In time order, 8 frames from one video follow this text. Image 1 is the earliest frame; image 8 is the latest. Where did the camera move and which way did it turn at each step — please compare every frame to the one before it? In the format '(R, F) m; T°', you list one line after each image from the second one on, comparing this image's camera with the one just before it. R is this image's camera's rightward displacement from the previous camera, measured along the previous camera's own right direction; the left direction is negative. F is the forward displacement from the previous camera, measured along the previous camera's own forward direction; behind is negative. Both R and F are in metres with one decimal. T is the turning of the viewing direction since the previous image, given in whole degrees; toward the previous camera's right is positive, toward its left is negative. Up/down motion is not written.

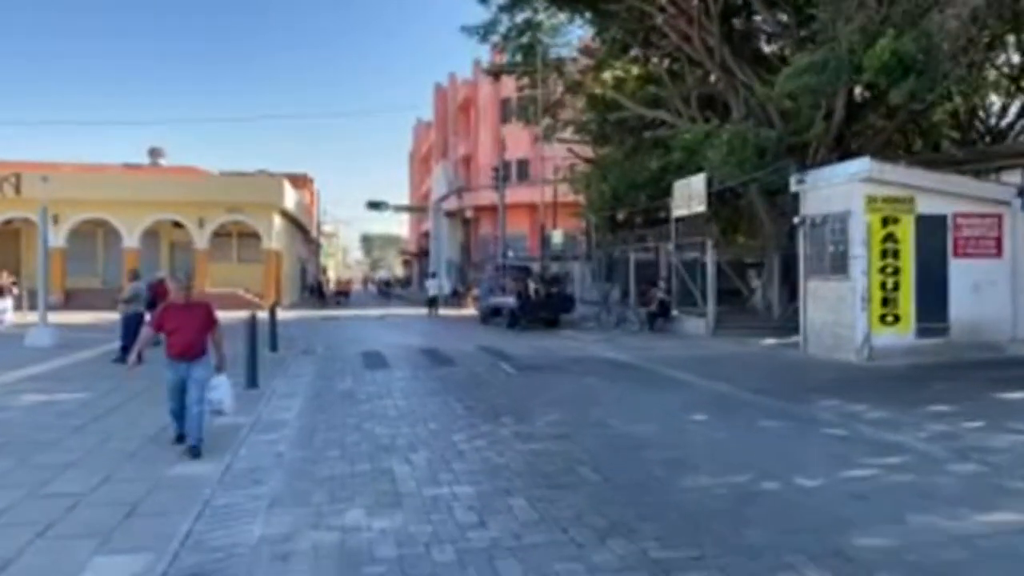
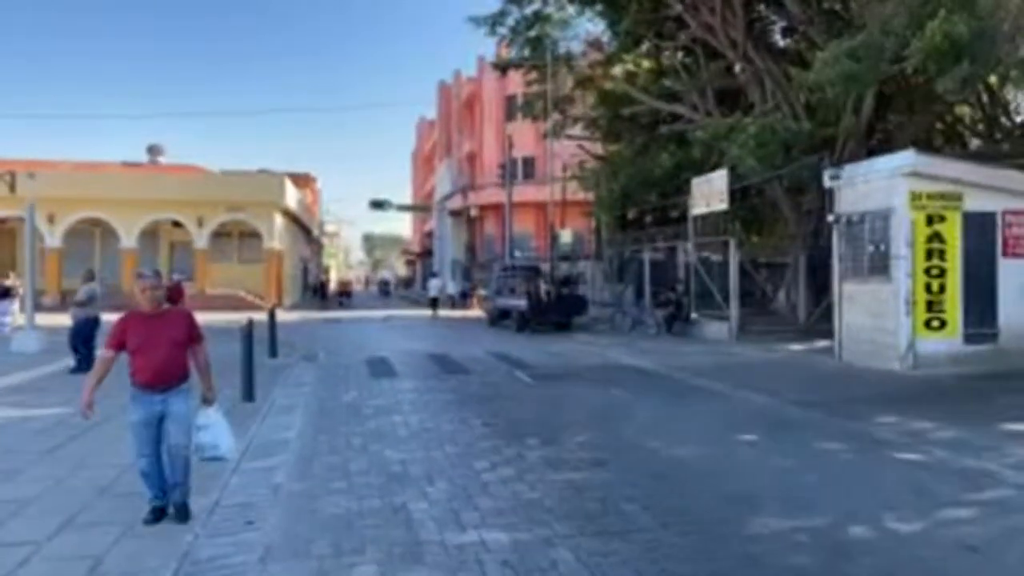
(-0.4, +1.3) m; 0°
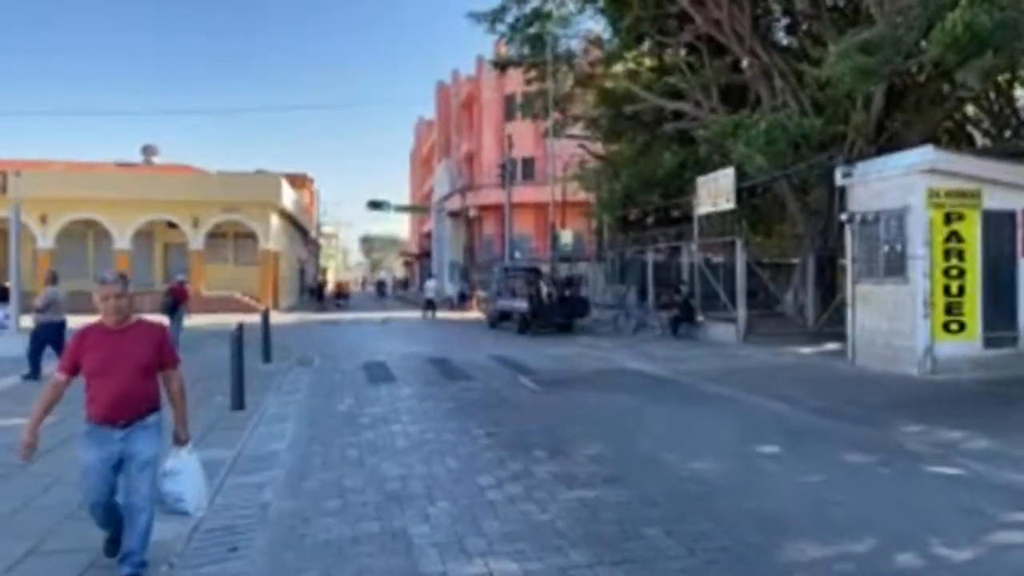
(-0.1, +0.7) m; 0°
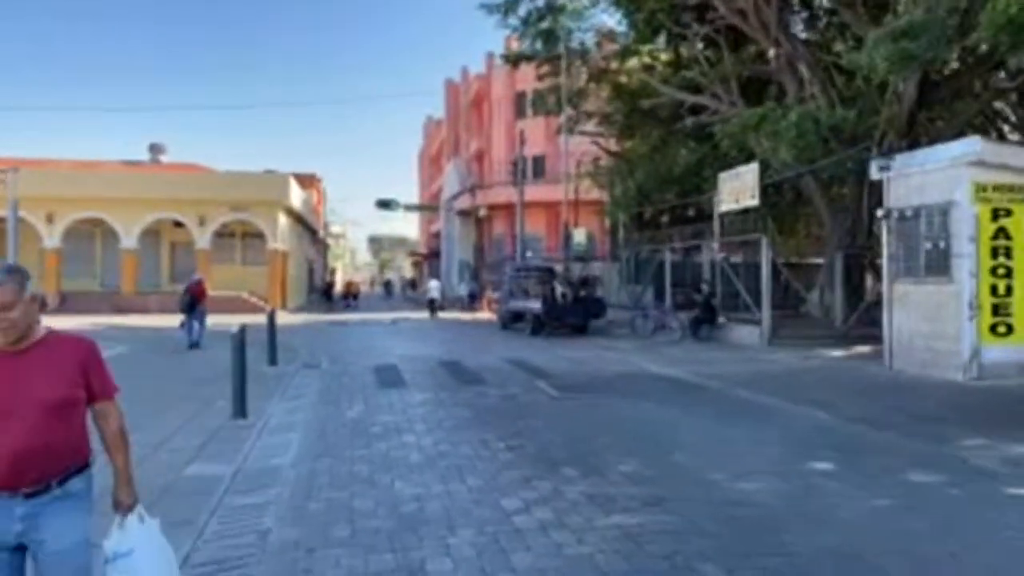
(-0.2, +0.9) m; -1°
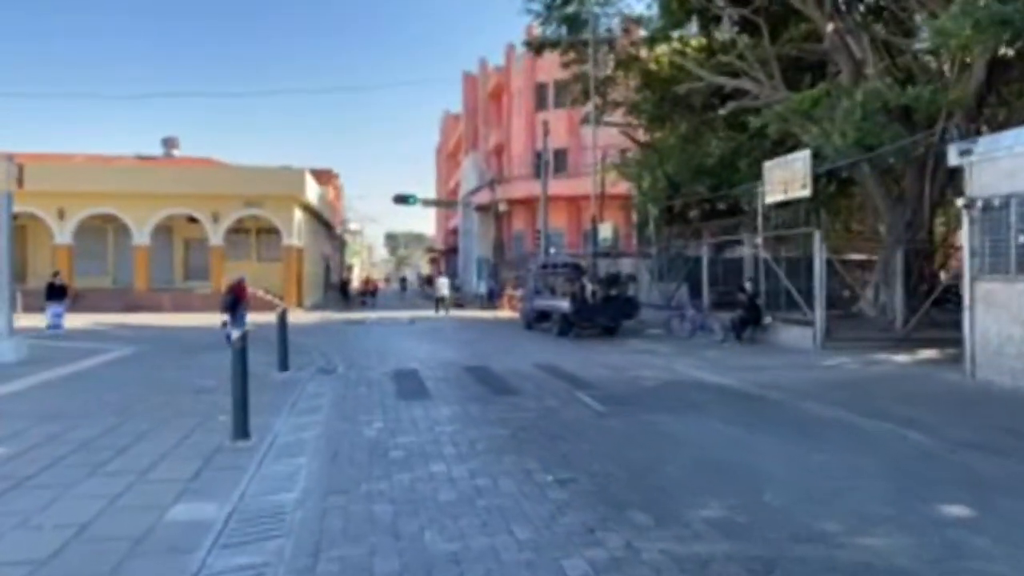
(-0.4, +1.8) m; -1°
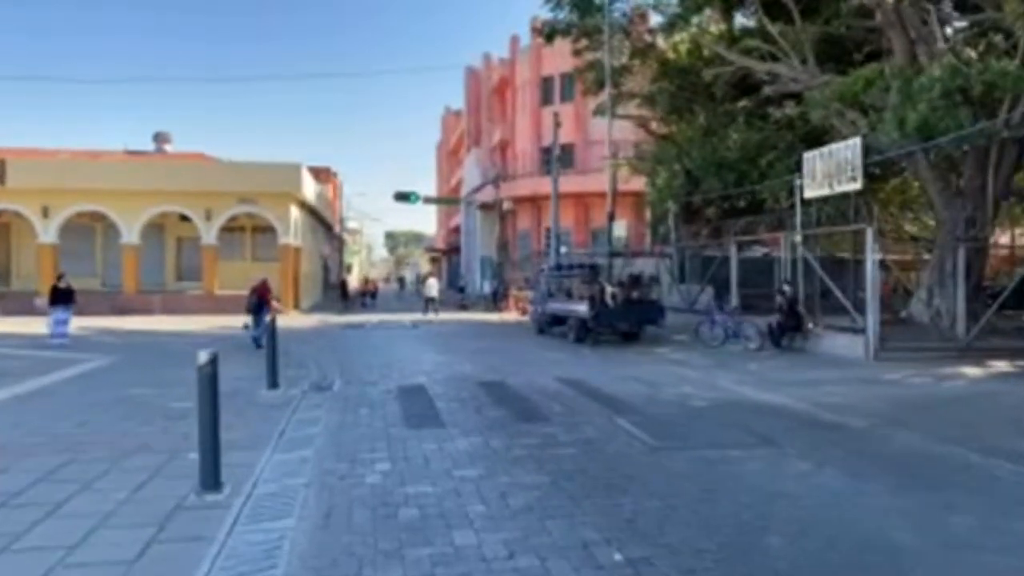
(-0.5, +2.3) m; 0°
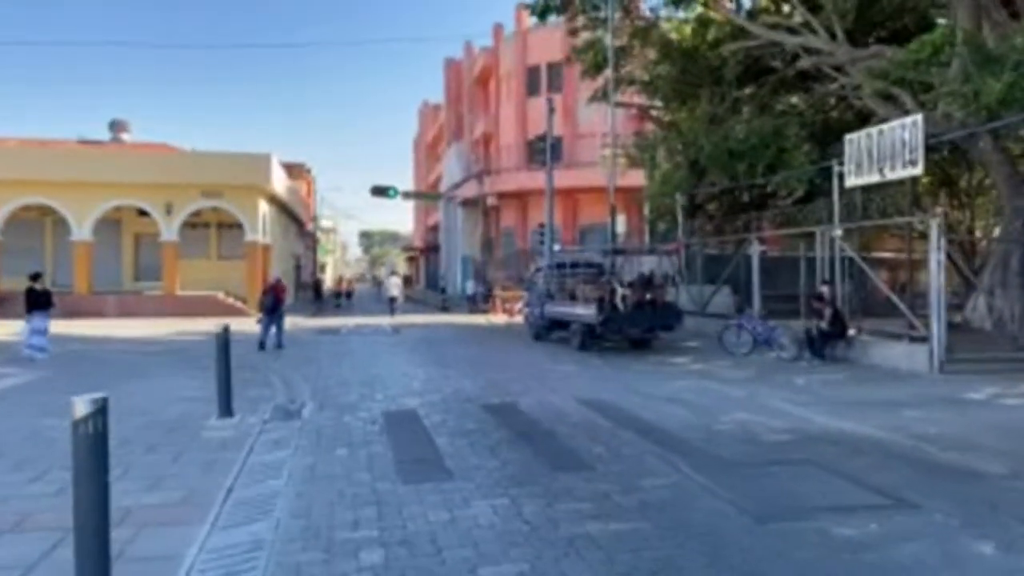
(-0.7, +3.1) m; +2°
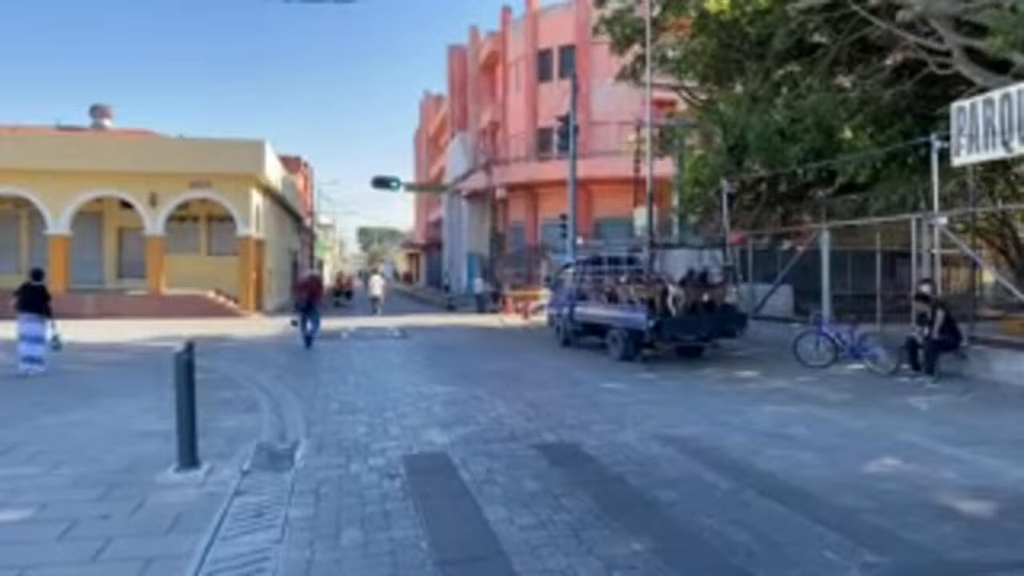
(-0.9, +3.4) m; 0°
